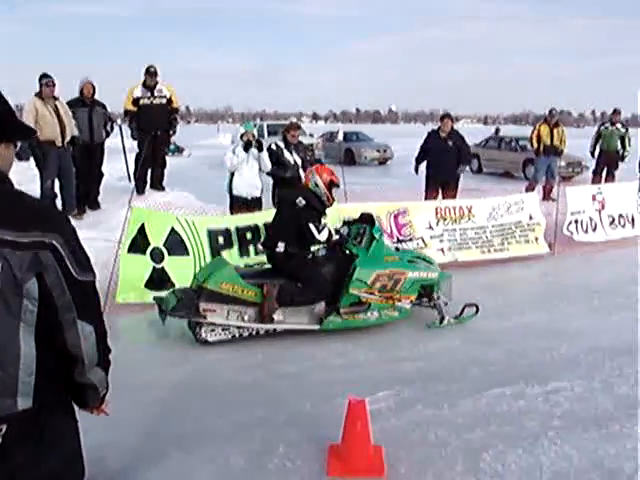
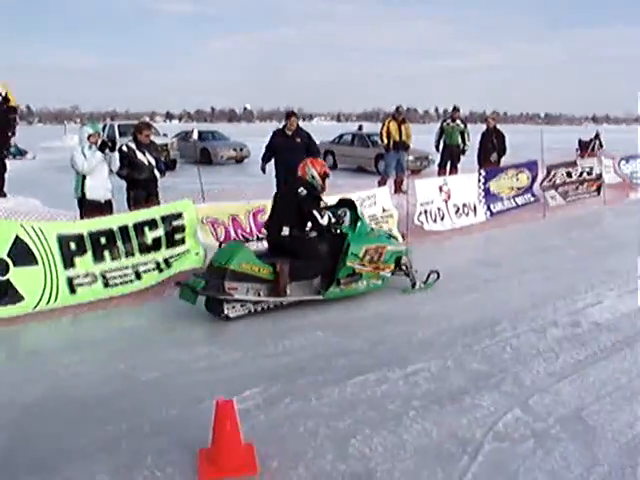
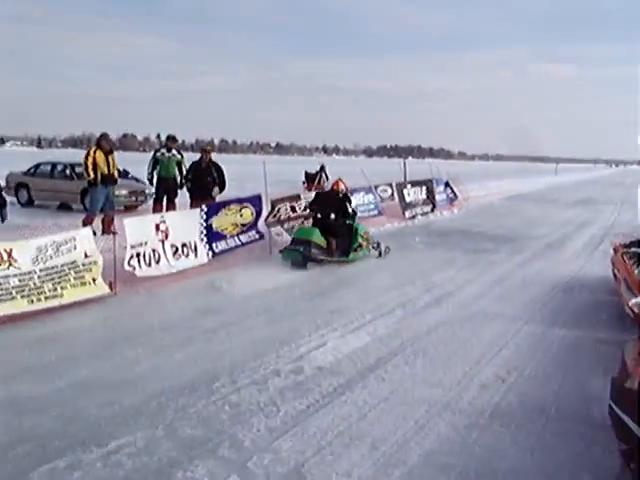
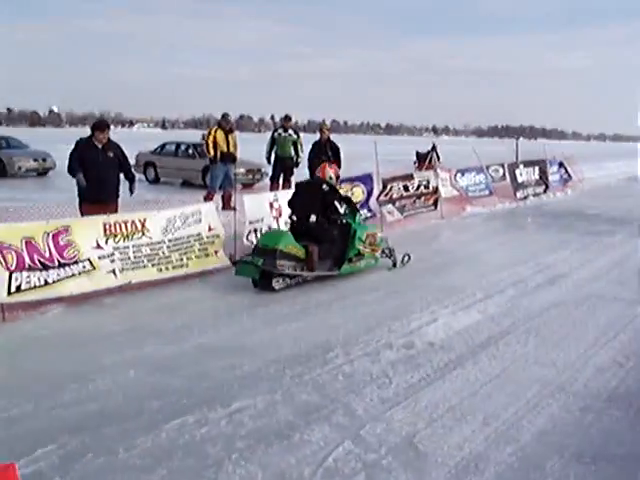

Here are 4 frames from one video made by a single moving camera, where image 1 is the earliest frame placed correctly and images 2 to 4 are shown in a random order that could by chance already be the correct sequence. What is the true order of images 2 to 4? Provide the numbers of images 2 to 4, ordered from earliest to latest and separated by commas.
2, 4, 3
